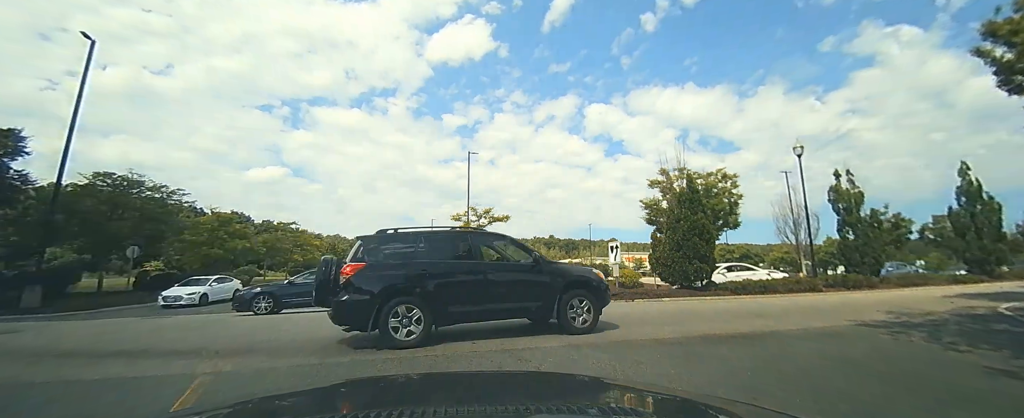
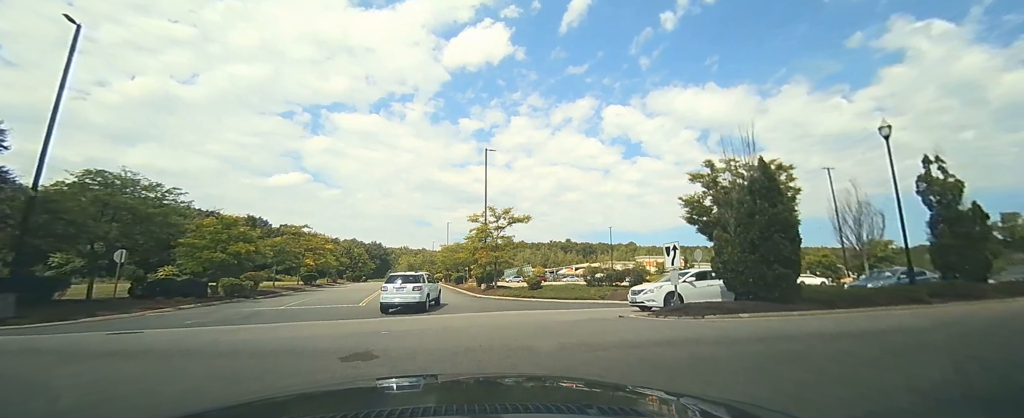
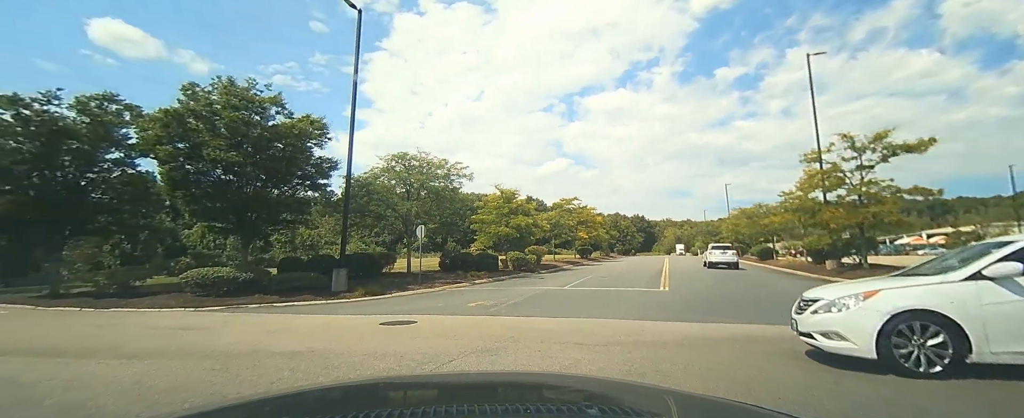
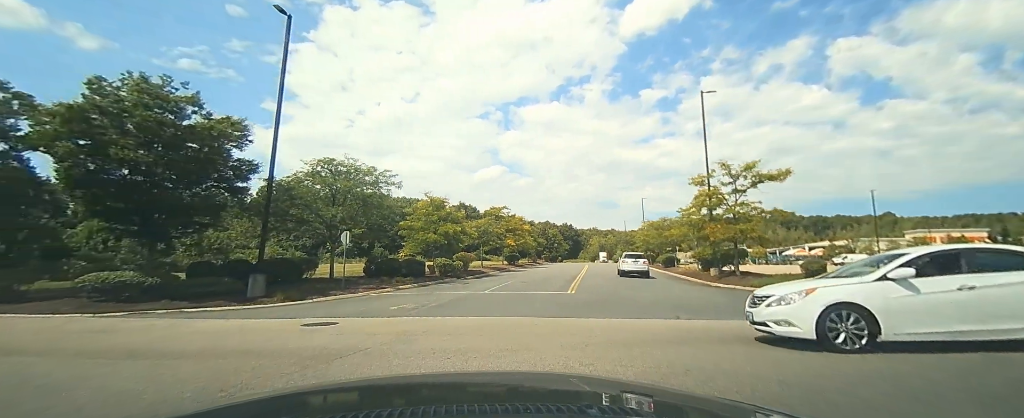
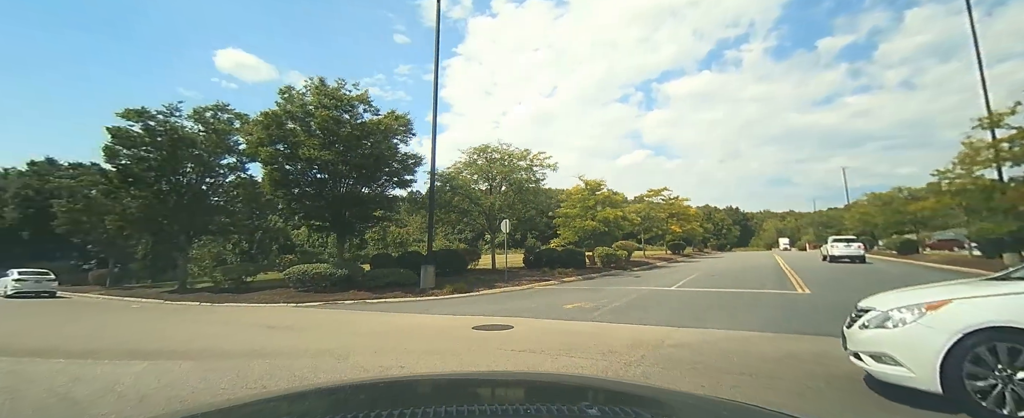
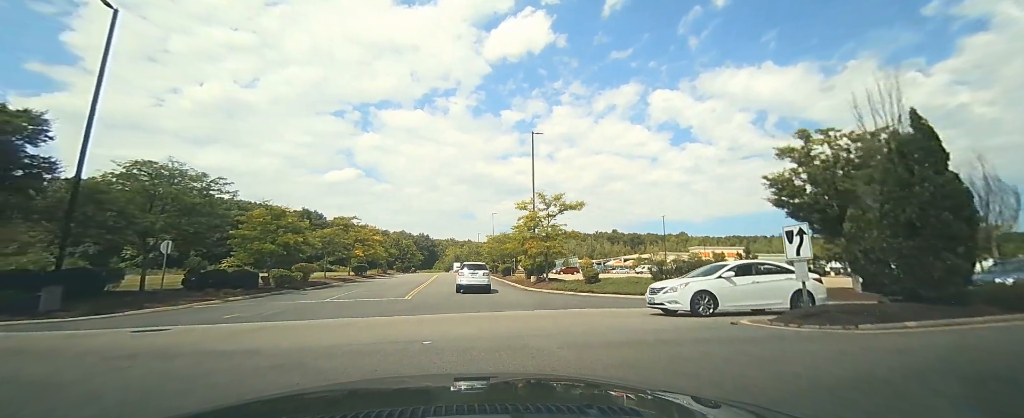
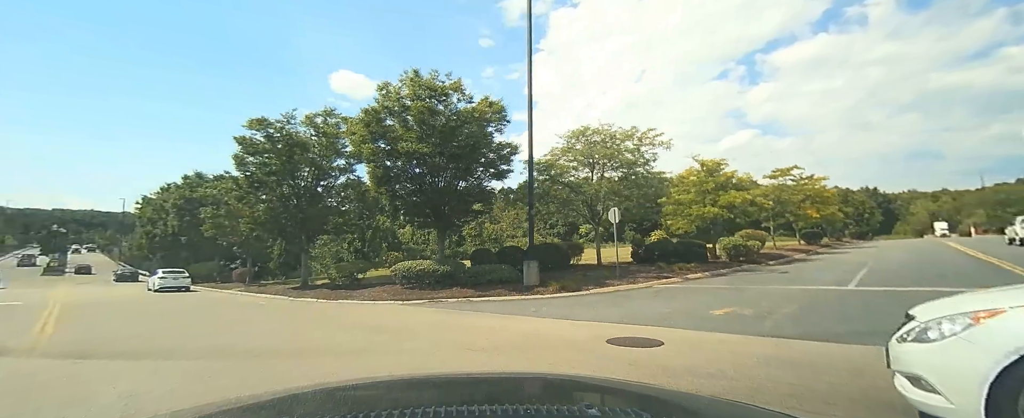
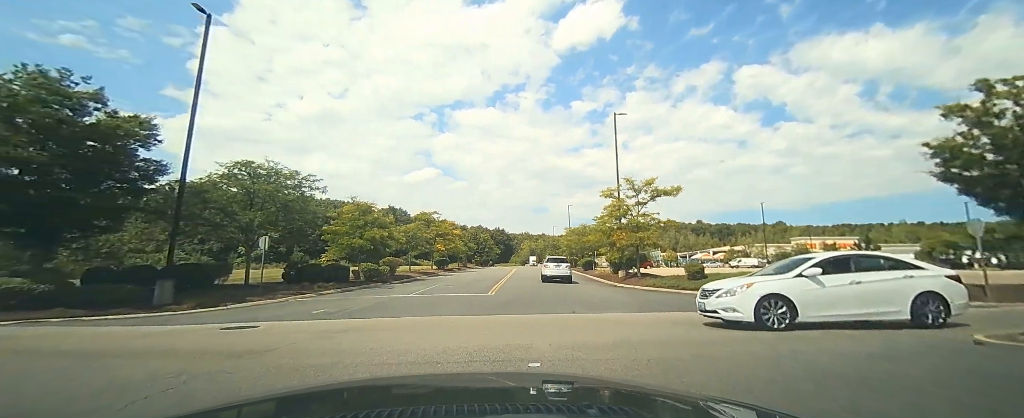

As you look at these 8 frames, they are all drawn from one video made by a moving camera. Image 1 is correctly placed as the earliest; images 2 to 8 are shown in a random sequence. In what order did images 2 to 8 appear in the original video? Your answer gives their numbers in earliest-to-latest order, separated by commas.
2, 6, 8, 4, 3, 5, 7
